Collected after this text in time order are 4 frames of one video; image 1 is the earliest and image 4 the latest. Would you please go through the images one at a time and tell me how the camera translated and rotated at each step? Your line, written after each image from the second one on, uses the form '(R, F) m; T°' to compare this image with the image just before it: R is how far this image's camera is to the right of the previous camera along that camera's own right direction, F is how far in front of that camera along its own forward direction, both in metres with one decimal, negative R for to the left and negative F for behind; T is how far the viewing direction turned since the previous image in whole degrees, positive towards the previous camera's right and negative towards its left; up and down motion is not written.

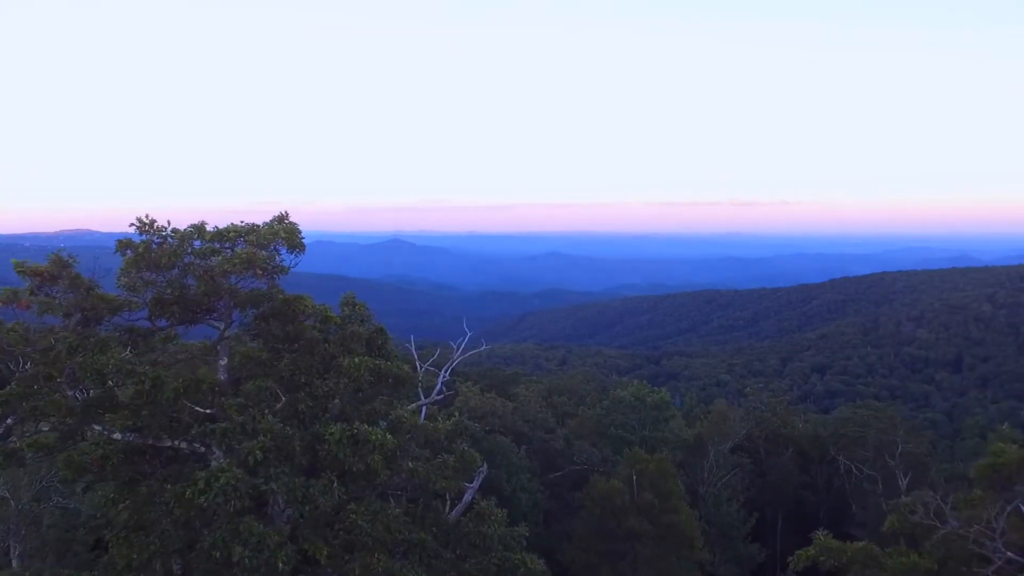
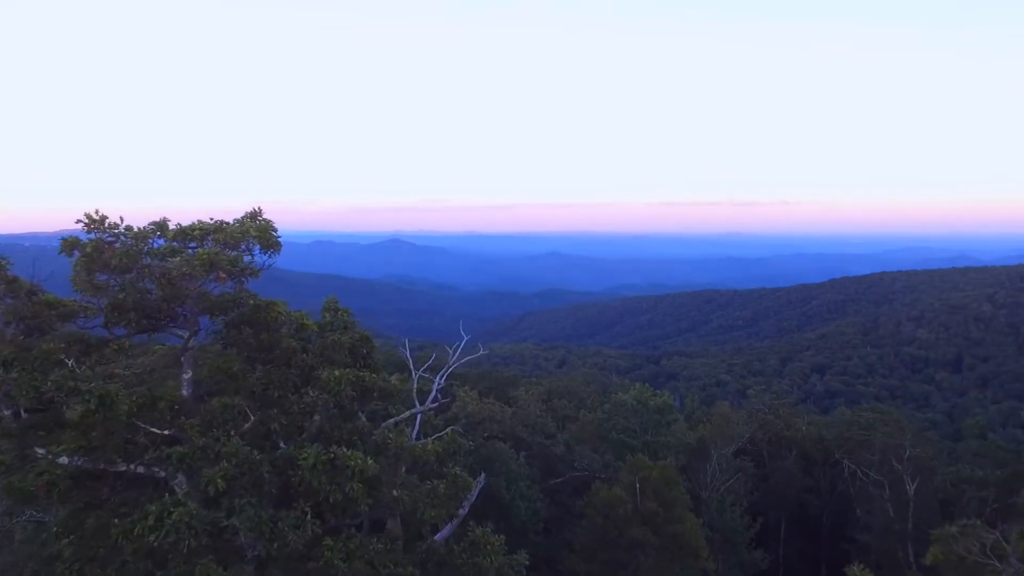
(0.0, +0.3) m; 0°
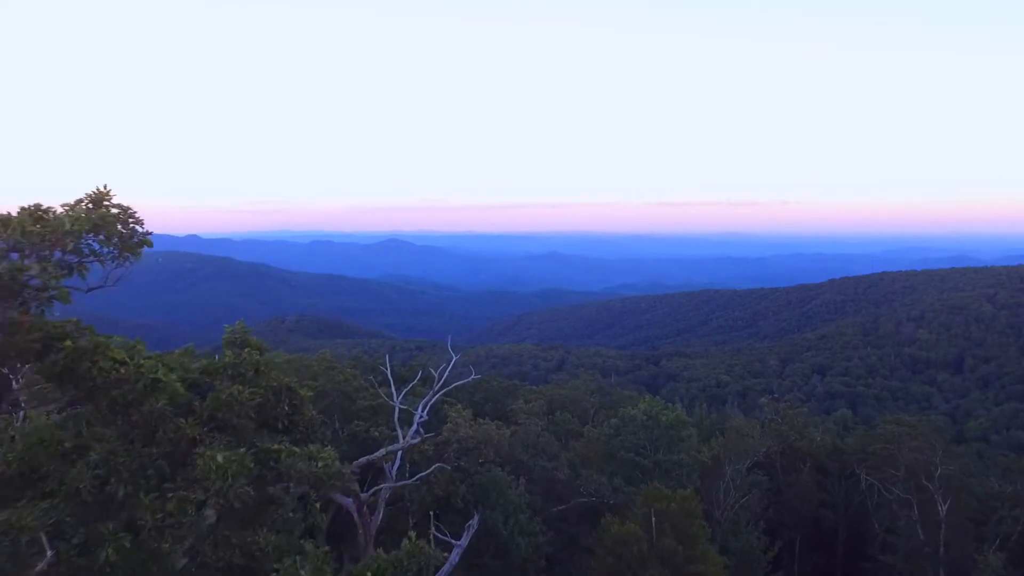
(0.0, +1.0) m; 0°
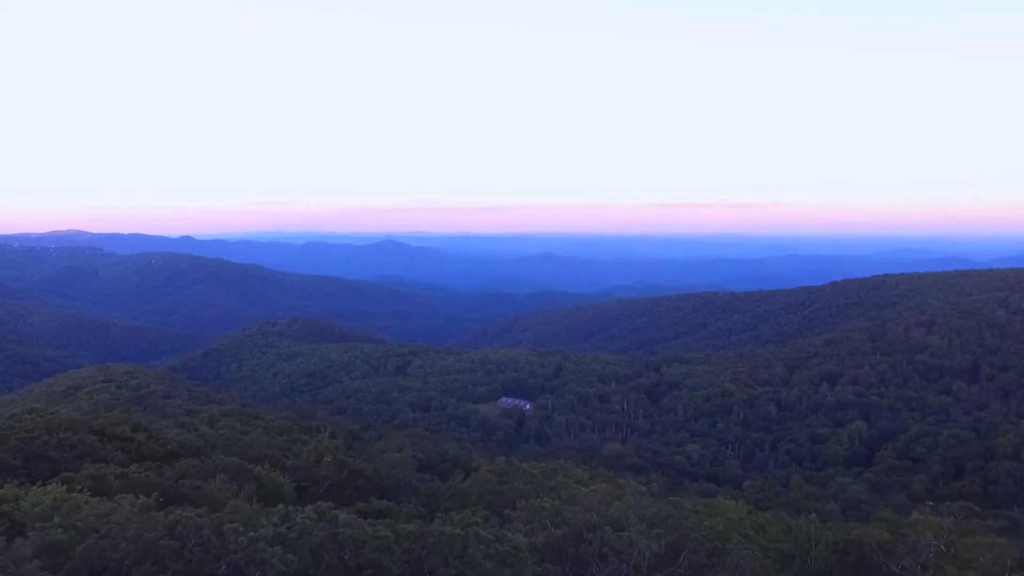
(0.0, +6.6) m; 0°
